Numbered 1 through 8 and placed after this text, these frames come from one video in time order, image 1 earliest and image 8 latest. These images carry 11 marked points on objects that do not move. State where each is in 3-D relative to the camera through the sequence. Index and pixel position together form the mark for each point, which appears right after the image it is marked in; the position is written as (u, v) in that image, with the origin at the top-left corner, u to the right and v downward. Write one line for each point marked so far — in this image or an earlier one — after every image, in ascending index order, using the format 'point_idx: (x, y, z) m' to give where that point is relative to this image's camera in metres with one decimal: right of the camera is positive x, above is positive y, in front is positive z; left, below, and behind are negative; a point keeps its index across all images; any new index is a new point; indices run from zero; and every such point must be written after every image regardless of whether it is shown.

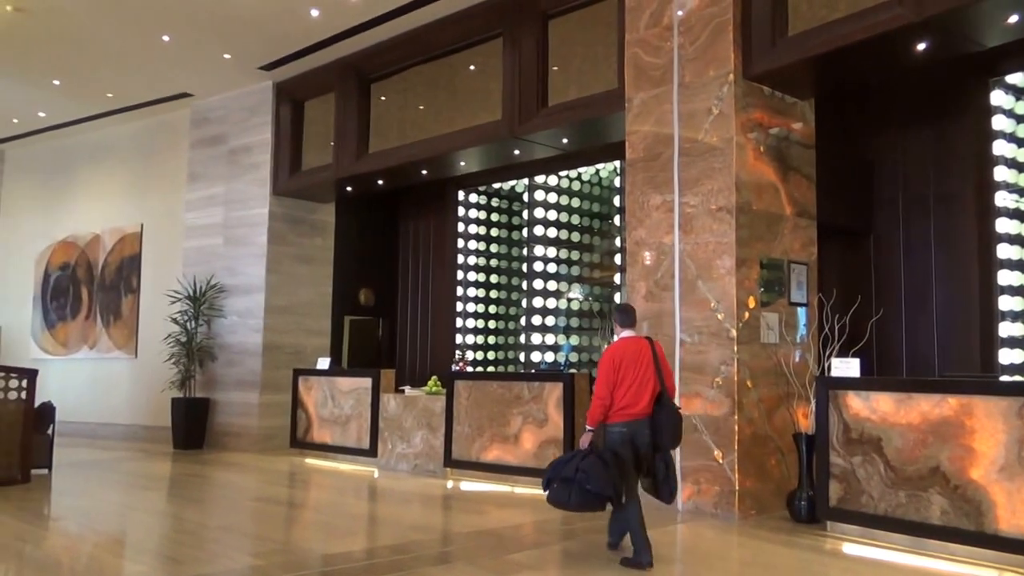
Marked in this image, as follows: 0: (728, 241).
0: (+1.5, +0.3, +5.7) m
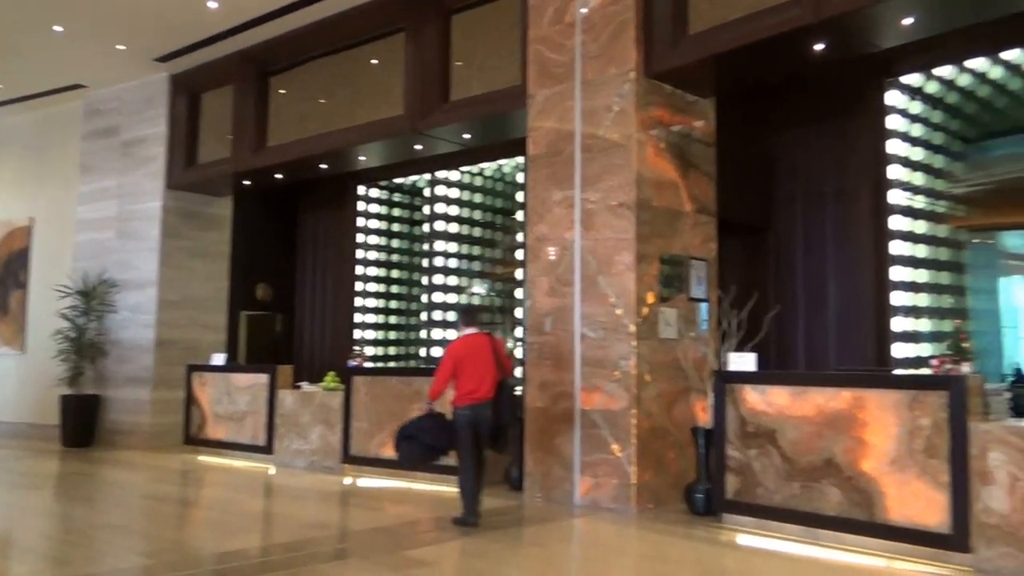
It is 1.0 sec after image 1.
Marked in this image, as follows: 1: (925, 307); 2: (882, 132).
0: (+0.8, +0.4, +5.8) m
1: (+3.1, -0.1, +6.3) m
2: (+2.8, +1.2, +6.4) m
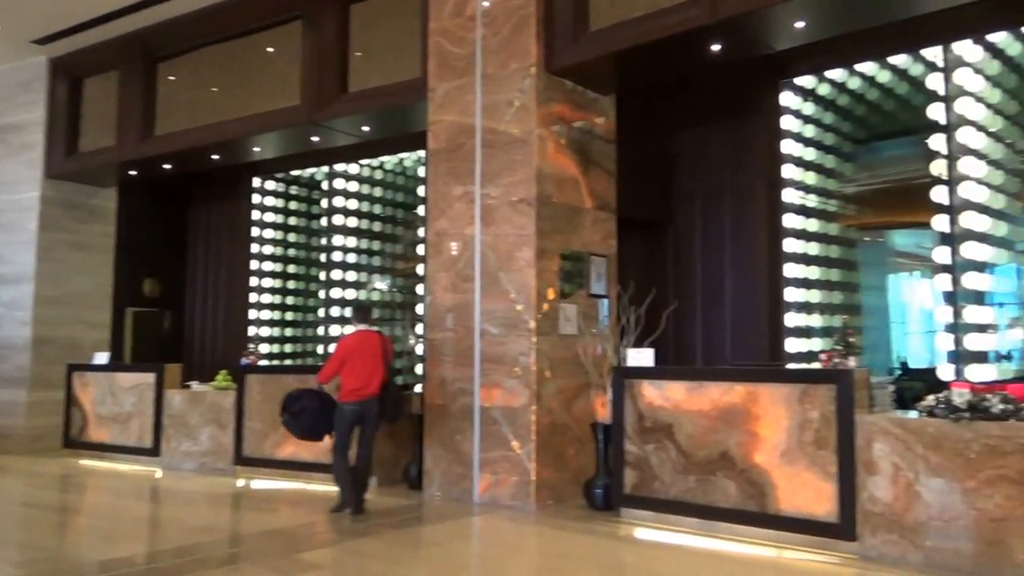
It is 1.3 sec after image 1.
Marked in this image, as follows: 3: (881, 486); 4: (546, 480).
0: (+0.1, +0.4, +5.8) m
1: (+2.4, -0.1, +6.5) m
2: (+2.1, +1.3, +6.5) m
3: (+2.2, -1.2, +4.8) m
4: (+0.2, -1.4, +5.7) m
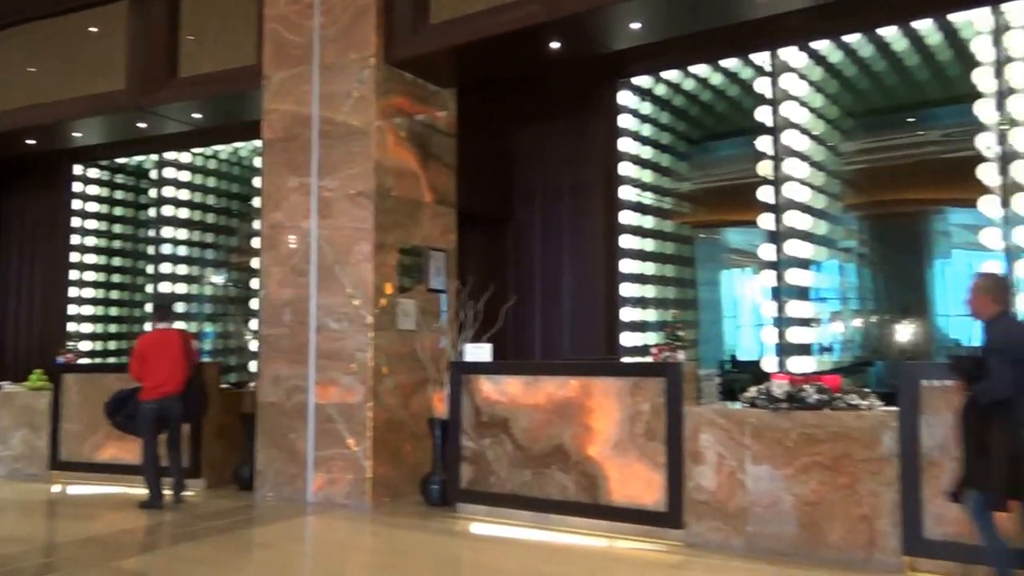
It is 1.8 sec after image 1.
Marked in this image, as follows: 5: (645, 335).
0: (-1.0, +0.4, +5.7) m
1: (+1.1, -0.1, +6.6) m
2: (+0.8, +1.3, +6.7) m
3: (+1.2, -1.1, +5.0) m
4: (-0.9, -1.3, +5.7) m
5: (+1.1, -0.4, +6.8) m
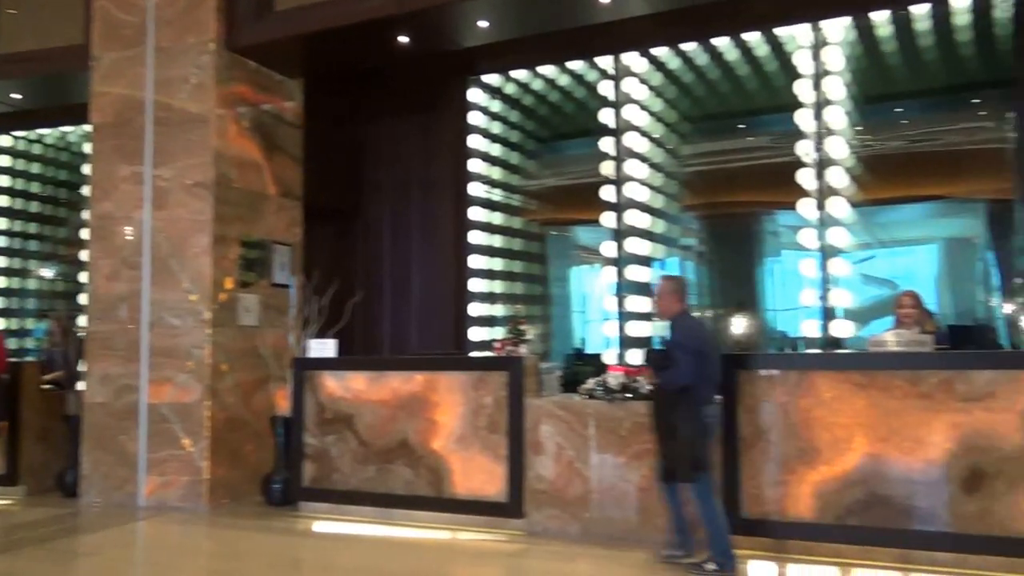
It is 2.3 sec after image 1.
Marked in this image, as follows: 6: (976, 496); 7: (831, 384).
0: (-2.1, +0.5, +5.5) m
1: (-0.1, 0.0, +6.7) m
2: (-0.4, +1.3, +6.7) m
3: (+0.2, -1.1, +5.1) m
4: (-2.0, -1.3, +5.5) m
5: (-0.2, -0.3, +6.9) m
6: (+2.9, -1.3, +5.1) m
7: (+2.1, -0.6, +5.4) m
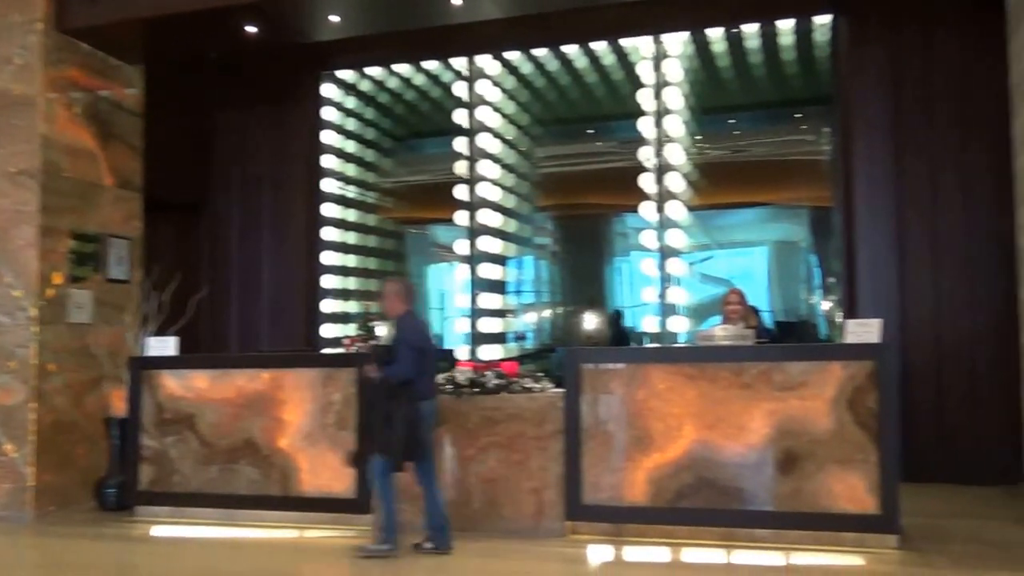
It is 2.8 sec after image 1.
0: (-3.1, +0.5, +5.1) m
1: (-1.3, 0.0, +6.7) m
2: (-1.6, +1.4, +6.7) m
3: (-0.8, -1.1, +5.2) m
4: (-3.0, -1.2, +5.2) m
5: (-1.4, -0.3, +6.8) m
6: (+1.9, -1.3, +5.6) m
7: (+1.1, -0.6, +5.7) m
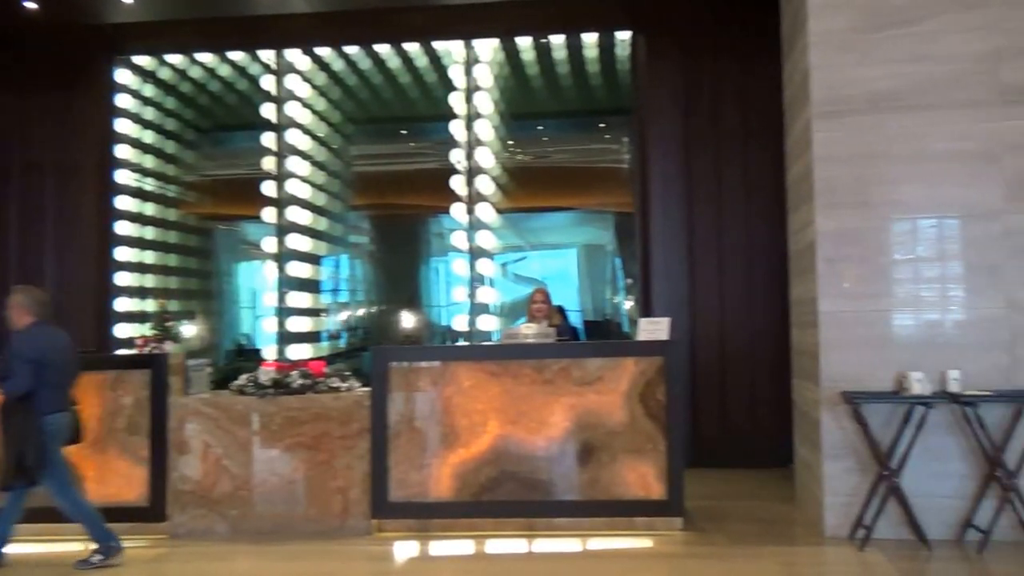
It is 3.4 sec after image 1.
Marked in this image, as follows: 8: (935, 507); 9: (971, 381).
0: (-4.2, +0.5, +4.5) m
1: (-2.8, 0.0, +6.4) m
2: (-3.1, +1.4, +6.3) m
3: (-2.0, -1.1, +5.0) m
4: (-4.1, -1.2, +4.5) m
5: (-2.9, -0.3, +6.5) m
6: (+0.5, -1.3, +5.9) m
7: (-0.3, -0.6, +5.9) m
8: (+3.0, -1.5, +5.7) m
9: (+3.2, -0.7, +5.7) m
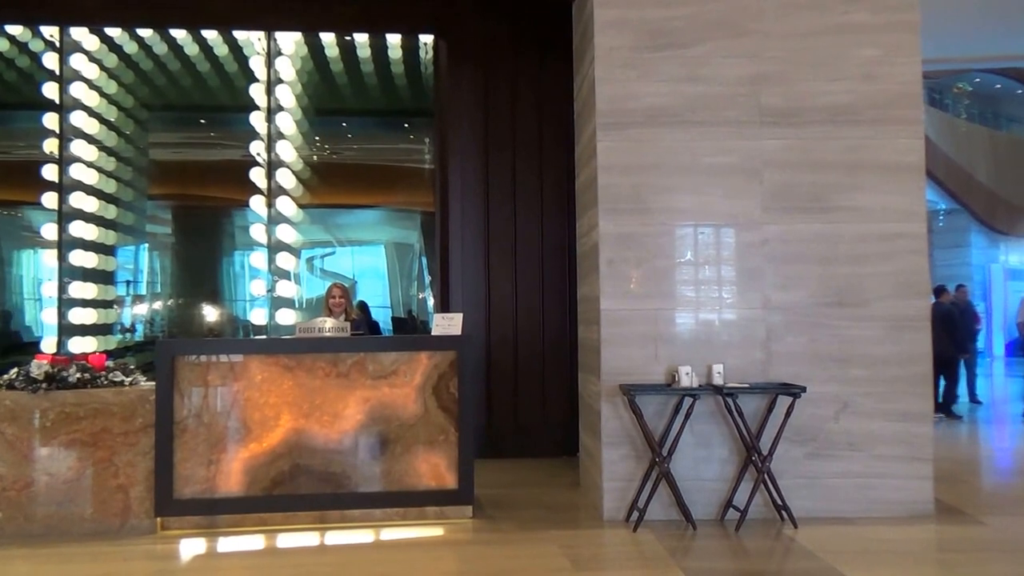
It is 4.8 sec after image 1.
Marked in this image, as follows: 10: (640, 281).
0: (-5.4, +0.7, +3.8) m
1: (-4.3, +0.1, +5.9) m
2: (-4.5, +1.5, +5.7) m
3: (-3.3, -1.0, +4.6) m
4: (-5.3, -1.1, +3.9) m
5: (-4.5, -0.2, +6.0) m
6: (-1.0, -1.3, +6.0) m
7: (-1.8, -0.6, +5.8) m
8: (+1.4, -1.5, +6.3) m
9: (+1.7, -0.7, +6.3) m
10: (+1.0, +0.1, +6.3) m
